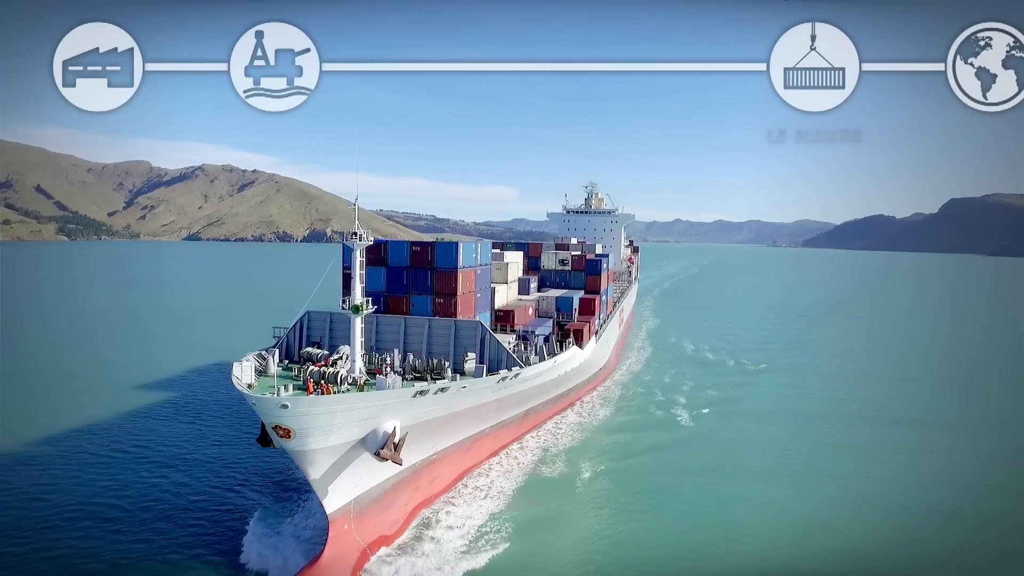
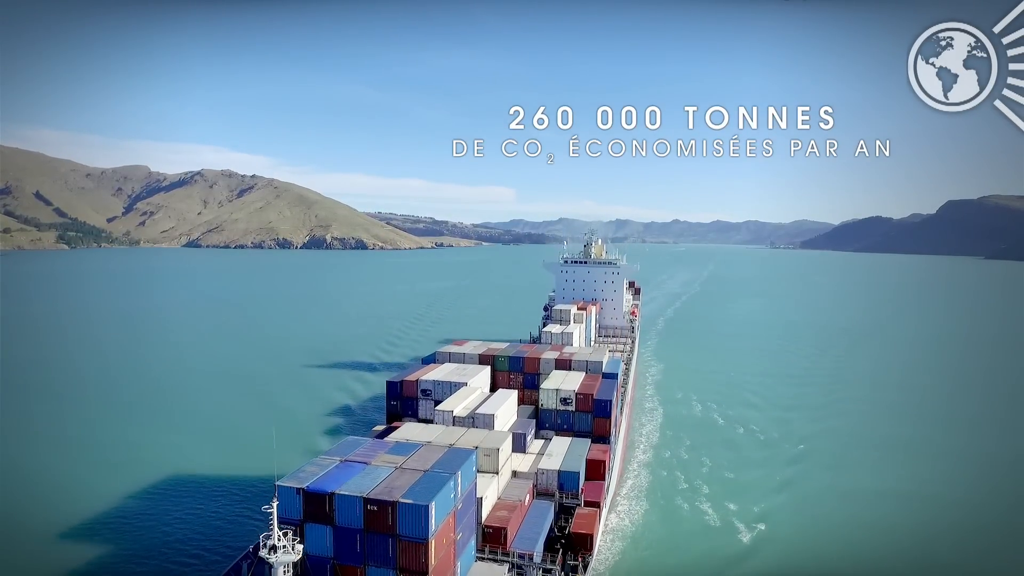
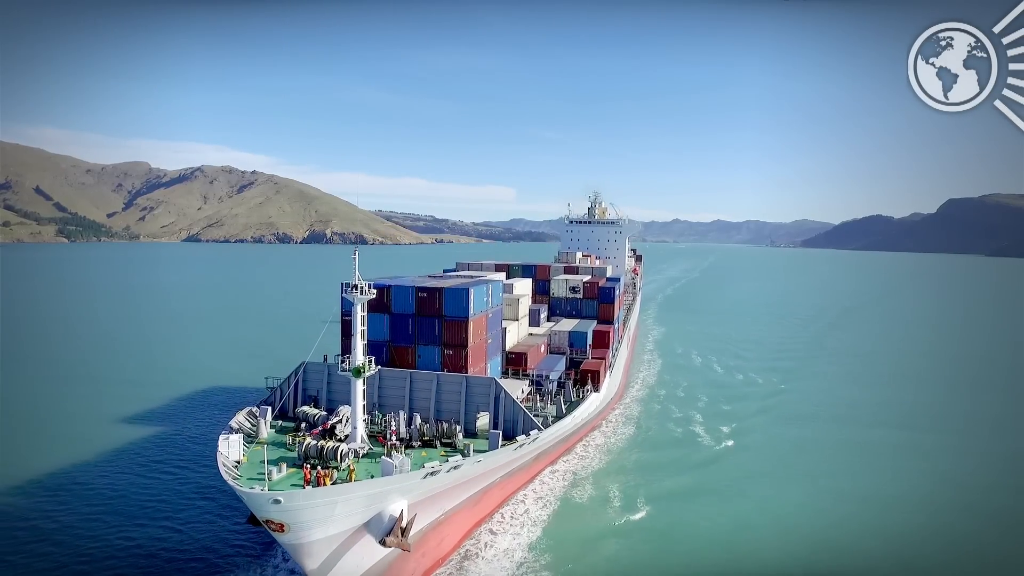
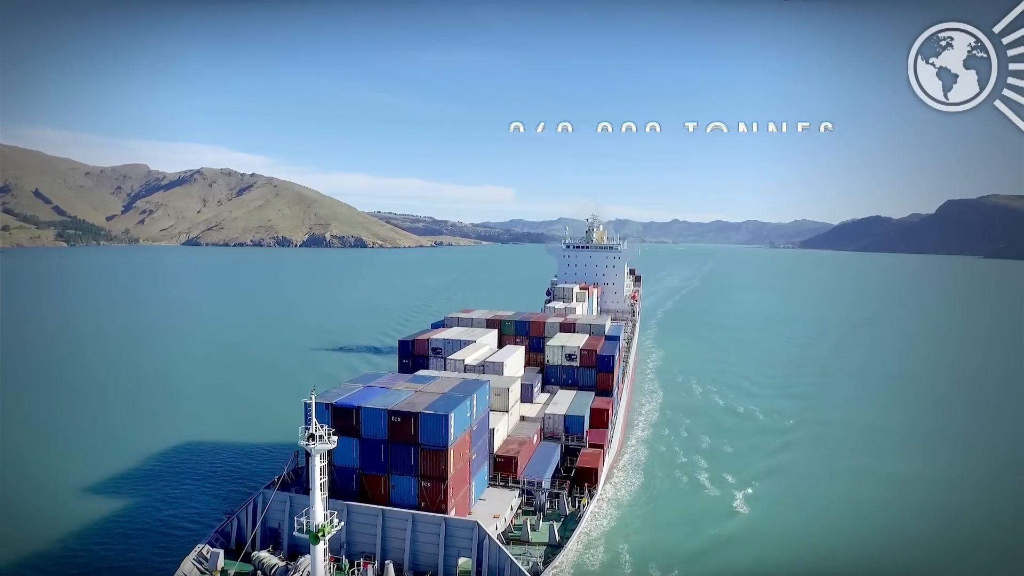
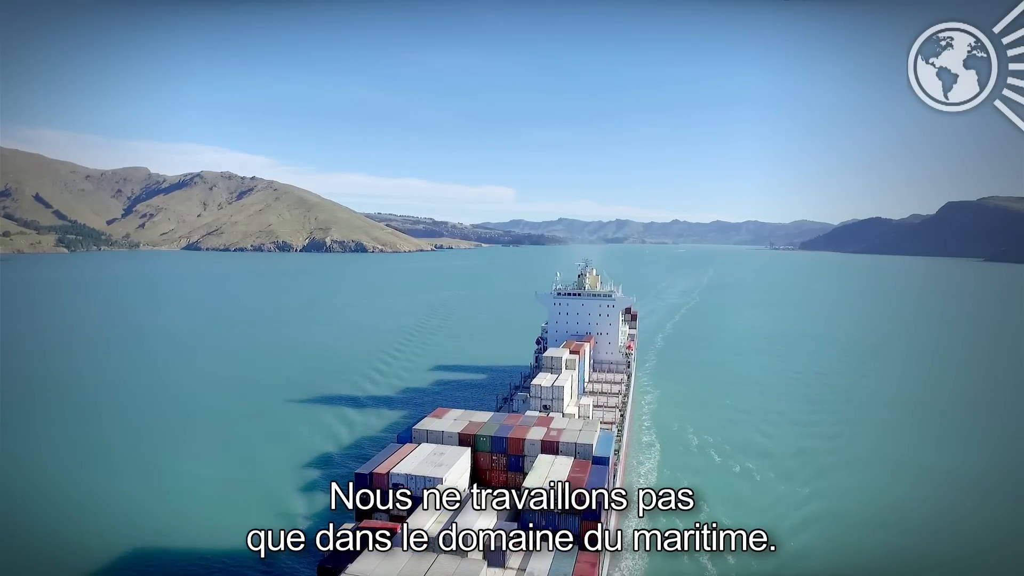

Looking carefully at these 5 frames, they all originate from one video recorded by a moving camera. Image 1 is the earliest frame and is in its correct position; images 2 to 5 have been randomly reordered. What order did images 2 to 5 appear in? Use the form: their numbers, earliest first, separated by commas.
3, 4, 2, 5
